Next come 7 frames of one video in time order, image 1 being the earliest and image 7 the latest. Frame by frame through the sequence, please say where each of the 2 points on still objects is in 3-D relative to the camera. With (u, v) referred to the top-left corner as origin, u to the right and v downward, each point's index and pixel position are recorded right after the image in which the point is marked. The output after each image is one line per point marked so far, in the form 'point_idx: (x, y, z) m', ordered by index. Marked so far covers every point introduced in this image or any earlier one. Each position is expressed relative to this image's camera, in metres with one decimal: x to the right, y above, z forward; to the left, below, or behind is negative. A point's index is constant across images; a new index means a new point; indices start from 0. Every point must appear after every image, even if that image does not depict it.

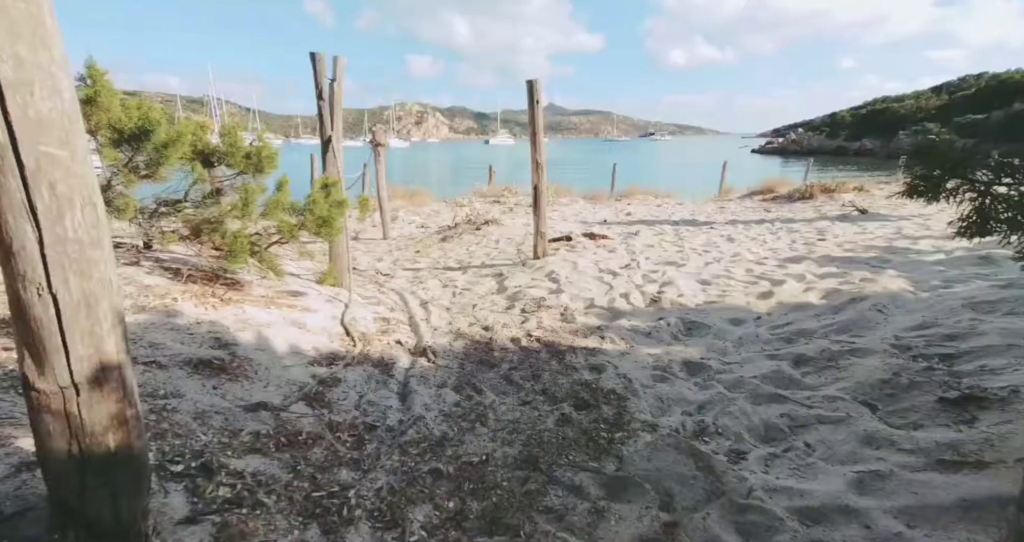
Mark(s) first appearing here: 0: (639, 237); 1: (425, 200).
0: (+1.9, +0.5, +9.1) m
1: (-2.0, +1.6, +13.9) m
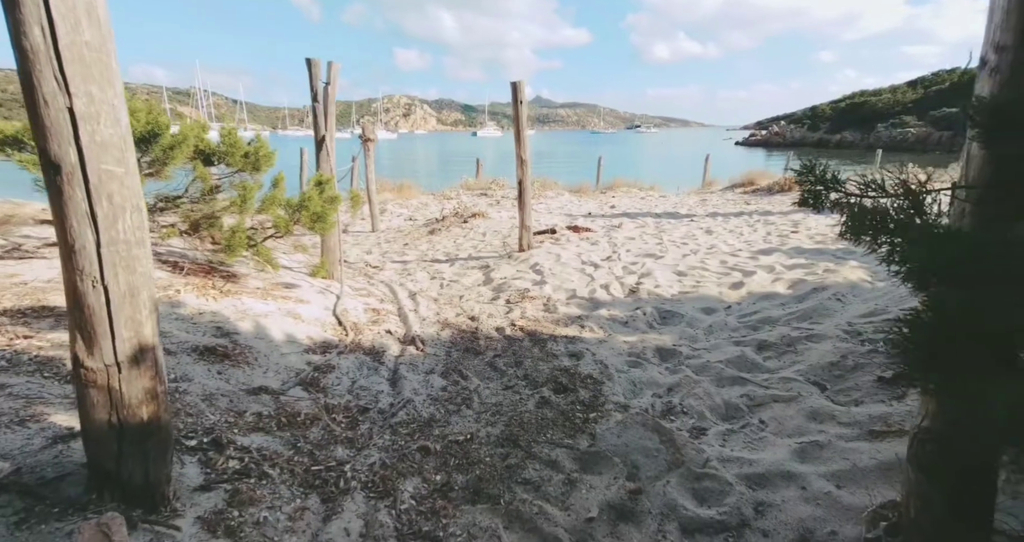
0: (+1.6, +0.6, +9.3) m
1: (-2.3, +1.8, +14.1) m
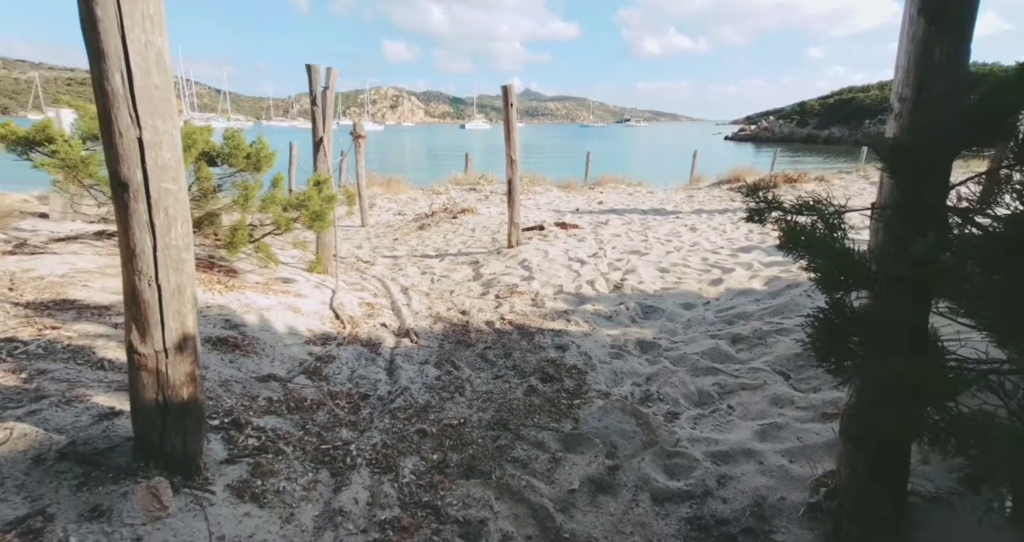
0: (+1.5, +0.7, +9.6) m
1: (-2.5, +1.9, +14.4) m
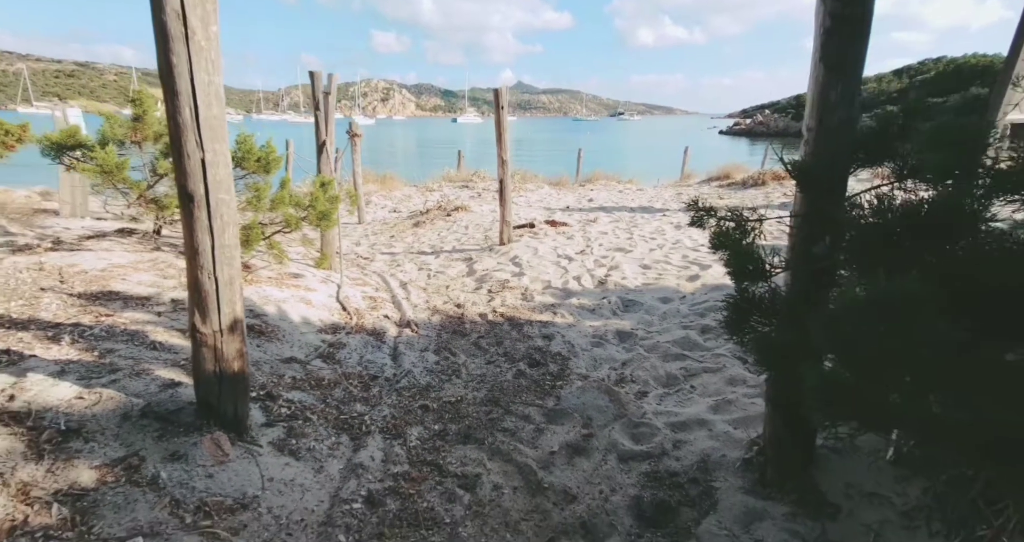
0: (+1.4, +0.7, +10.2) m
1: (-2.7, +2.0, +14.8) m
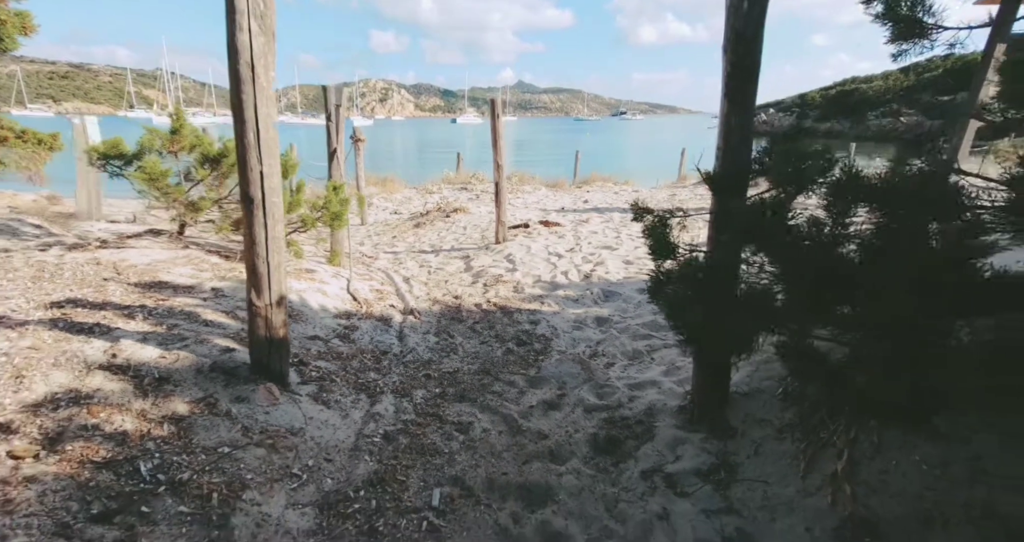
0: (+1.3, +0.8, +10.9) m
1: (-2.8, +2.0, +15.6) m
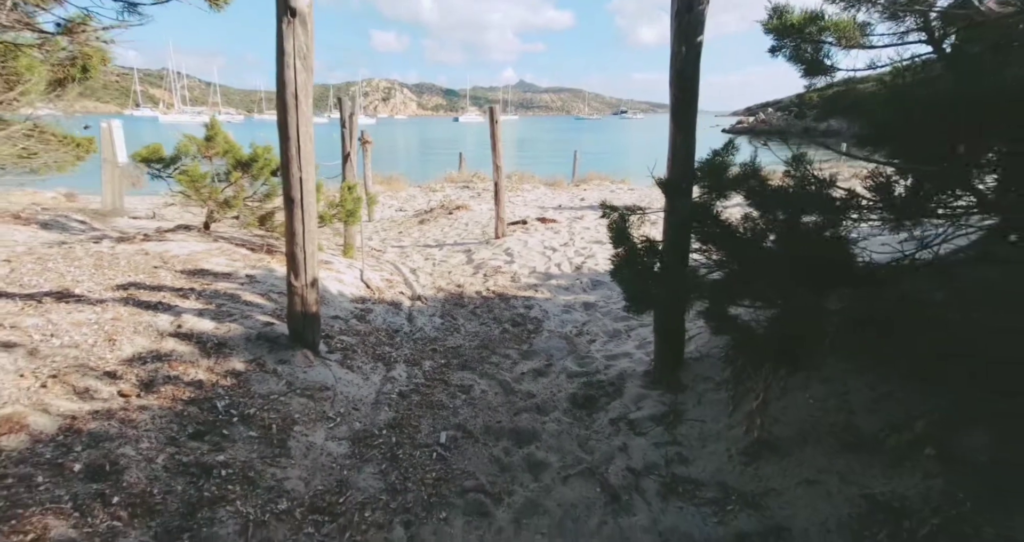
0: (+1.3, +0.9, +11.6) m
1: (-2.8, +2.2, +16.3) m
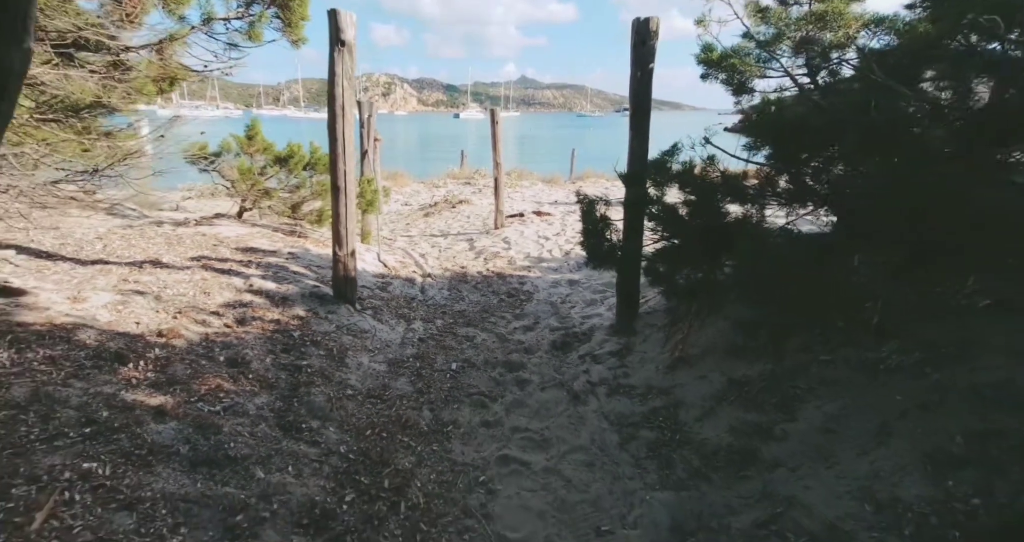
0: (+1.2, +1.2, +12.8) m
1: (-2.8, +2.5, +17.5) m
